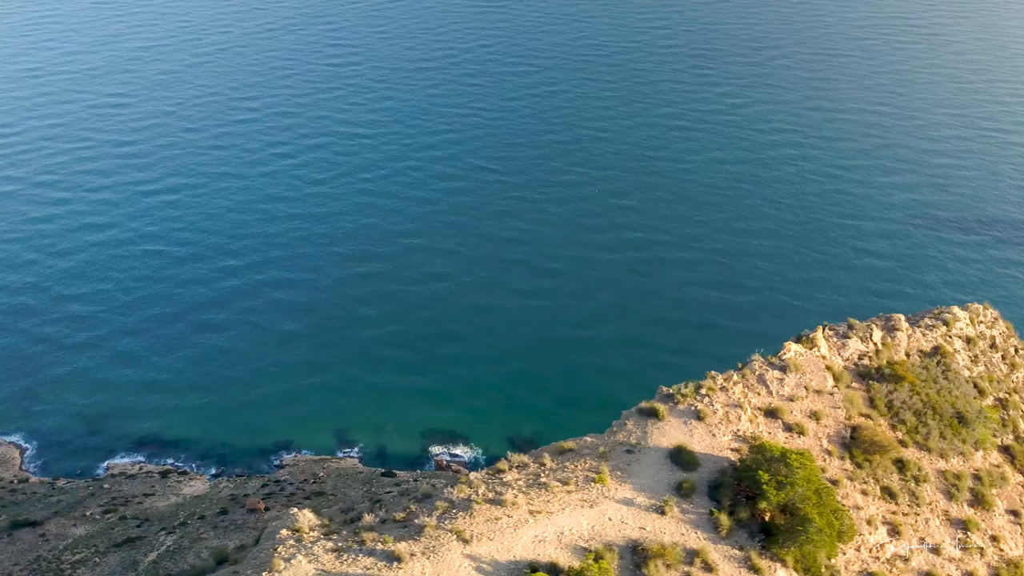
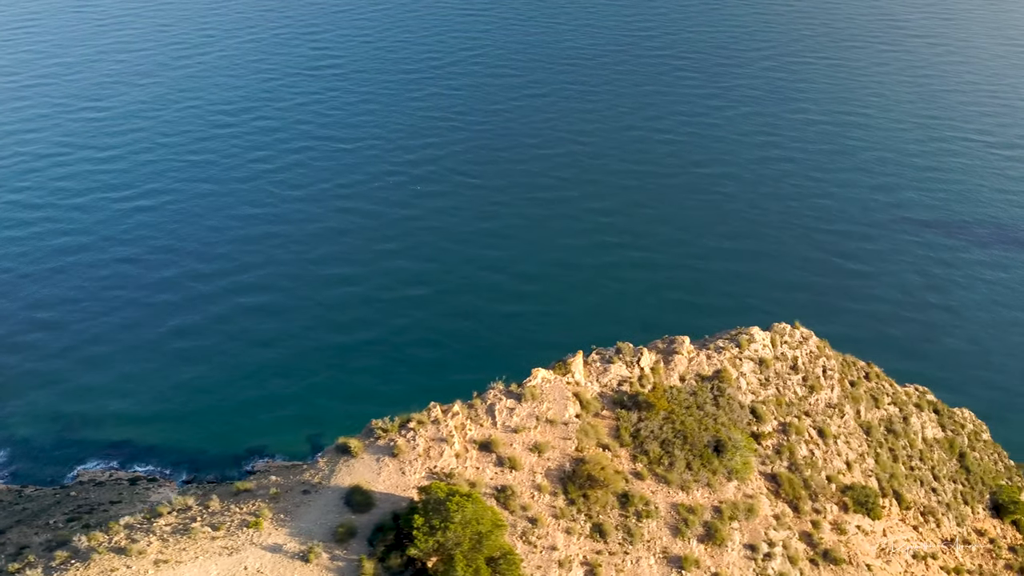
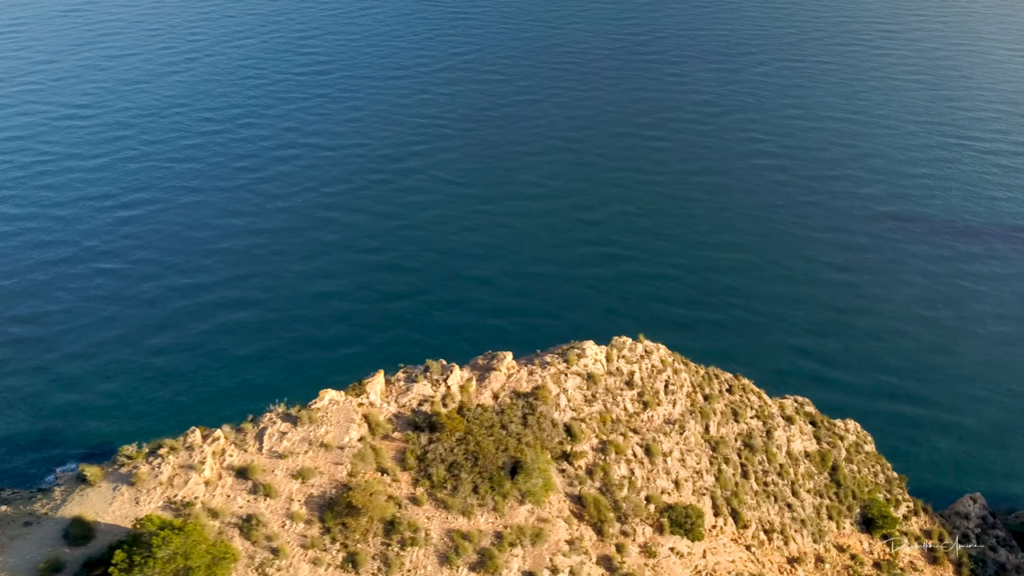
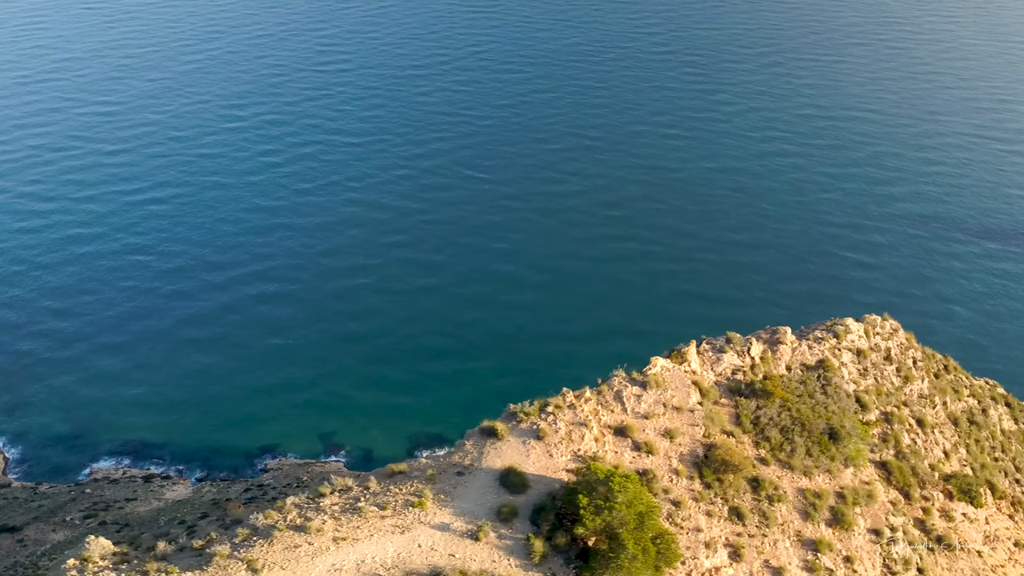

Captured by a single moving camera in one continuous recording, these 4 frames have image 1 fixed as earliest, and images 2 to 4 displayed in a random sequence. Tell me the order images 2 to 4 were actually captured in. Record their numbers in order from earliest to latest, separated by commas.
4, 2, 3
